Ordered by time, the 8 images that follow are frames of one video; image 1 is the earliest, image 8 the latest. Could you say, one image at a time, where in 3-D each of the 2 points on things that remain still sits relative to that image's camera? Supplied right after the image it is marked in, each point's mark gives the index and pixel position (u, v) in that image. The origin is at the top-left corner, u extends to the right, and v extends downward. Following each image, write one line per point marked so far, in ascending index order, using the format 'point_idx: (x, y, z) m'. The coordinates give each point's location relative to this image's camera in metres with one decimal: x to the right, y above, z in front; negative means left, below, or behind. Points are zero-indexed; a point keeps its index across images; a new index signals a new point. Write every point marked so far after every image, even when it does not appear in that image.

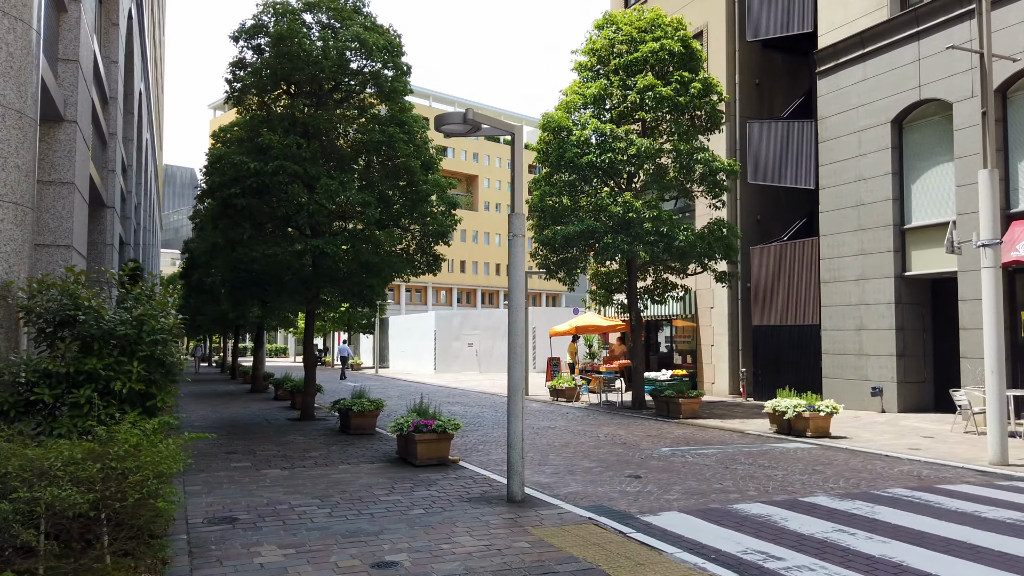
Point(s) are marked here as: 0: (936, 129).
0: (+9.2, +3.4, +17.2) m
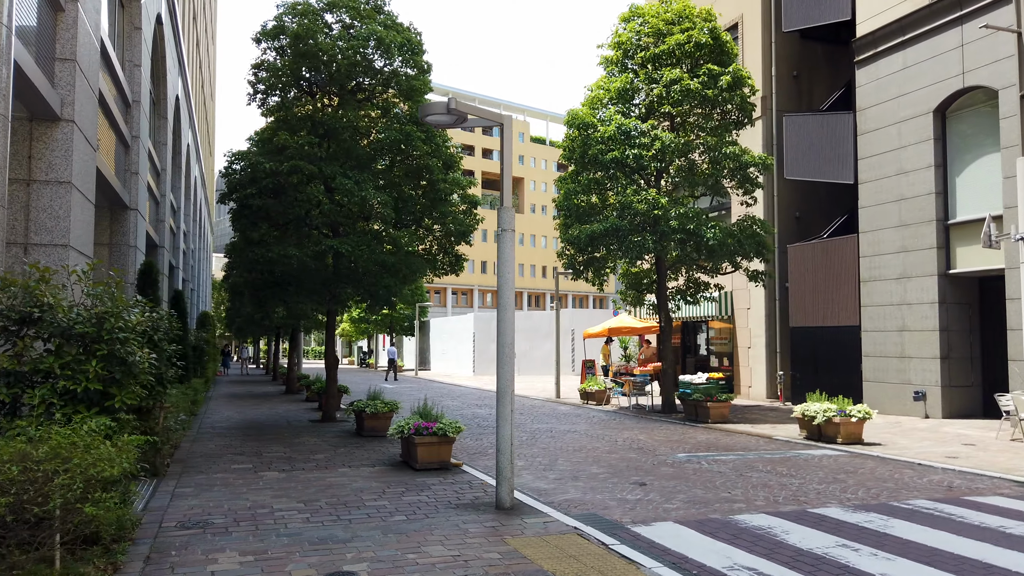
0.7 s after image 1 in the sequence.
0: (+9.6, +3.5, +16.3) m
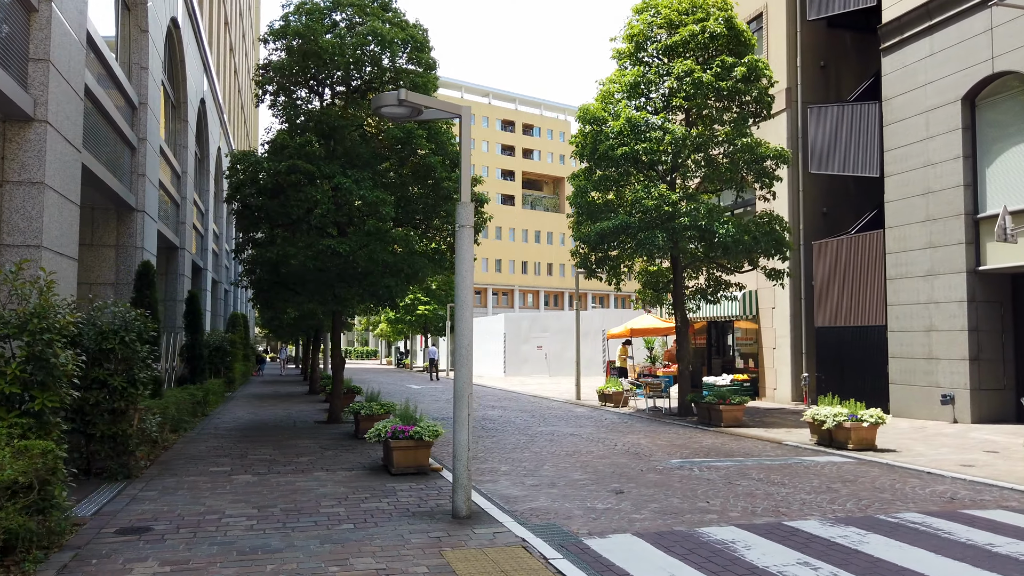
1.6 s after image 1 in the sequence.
0: (+9.7, +3.5, +15.3) m
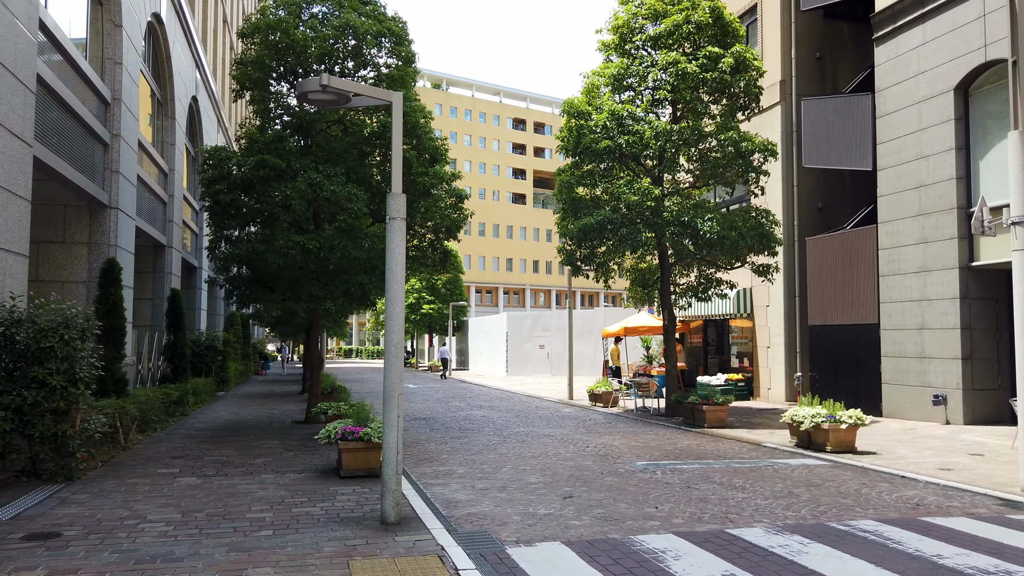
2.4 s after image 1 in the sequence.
0: (+9.2, +3.6, +14.8) m
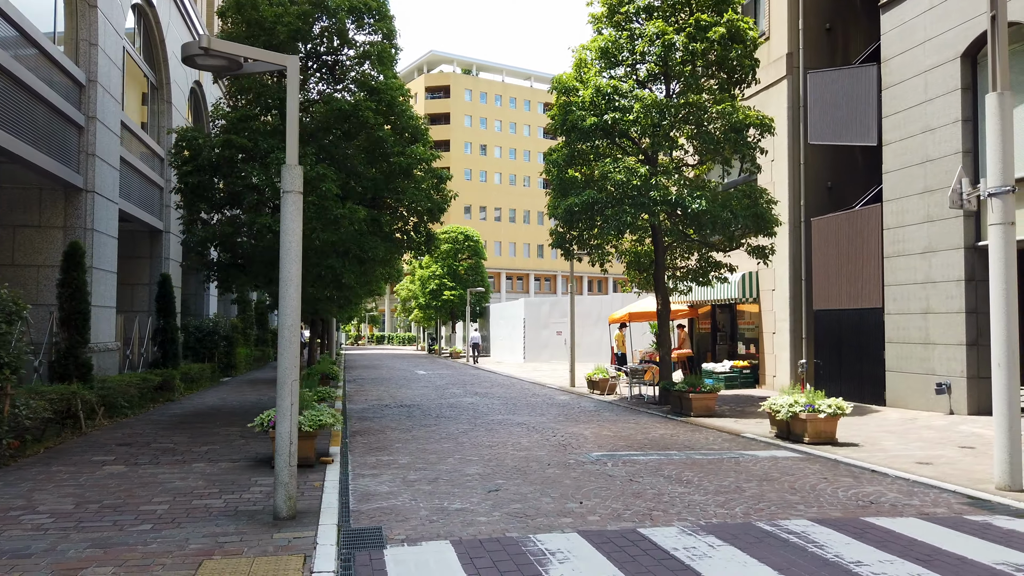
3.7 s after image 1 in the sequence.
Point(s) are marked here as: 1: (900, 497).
0: (+8.7, +3.9, +13.7) m
1: (+3.7, -2.0, +7.5) m
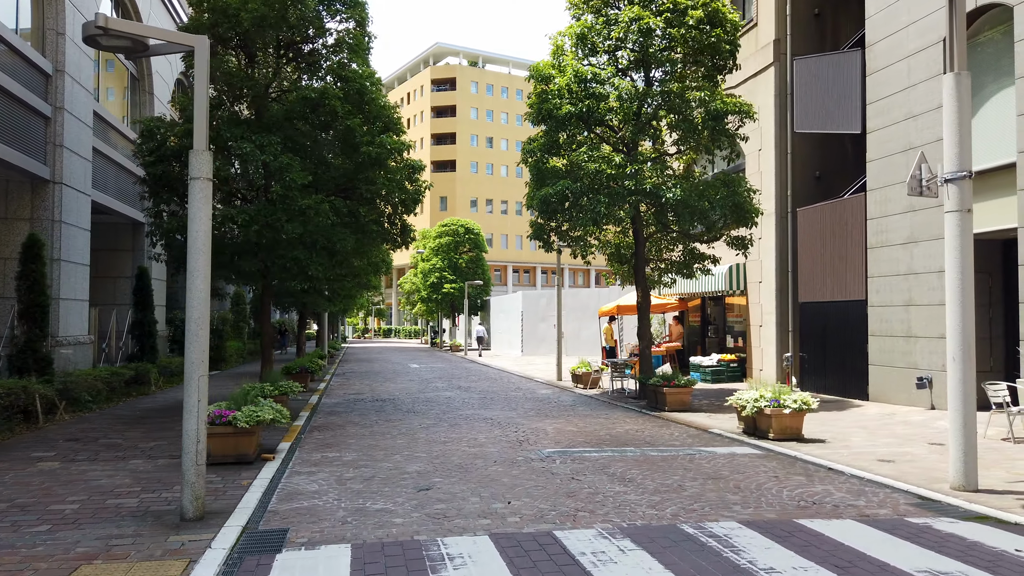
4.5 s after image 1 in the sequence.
0: (+8.2, +4.1, +13.3) m
1: (+3.1, -1.9, +7.2) m
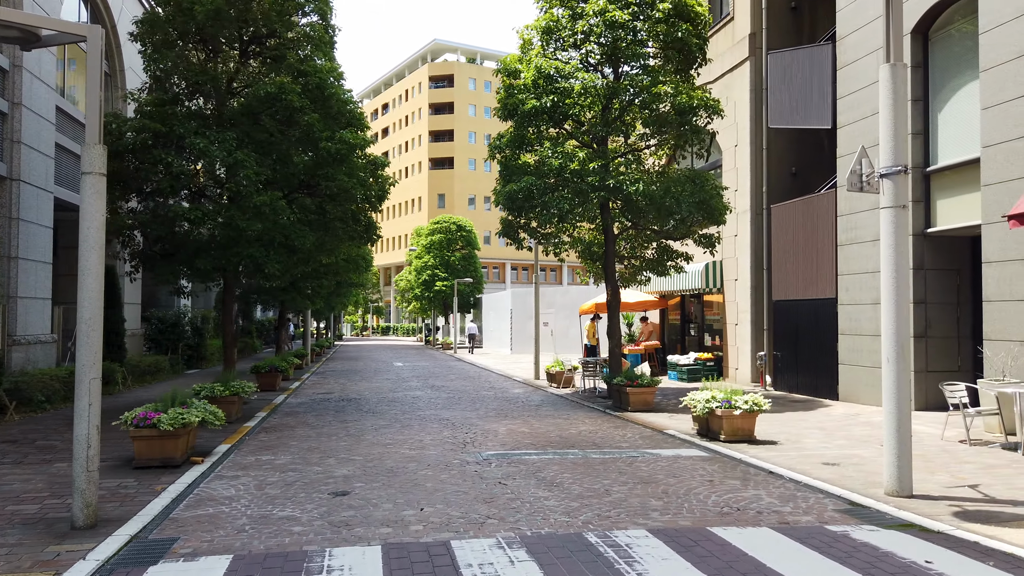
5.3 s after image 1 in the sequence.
0: (+7.4, +4.1, +13.0) m
1: (+2.3, -1.9, +7.0) m
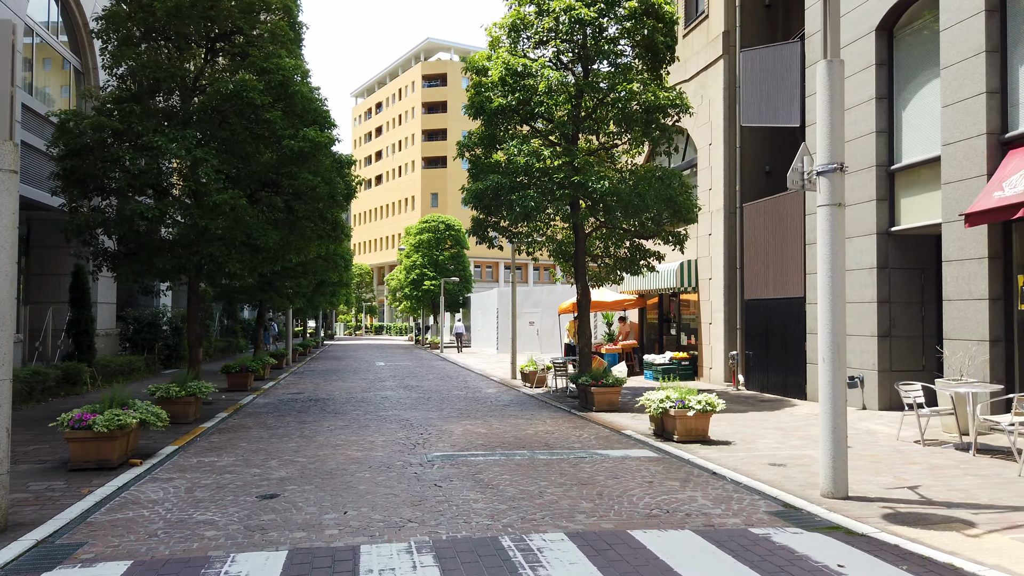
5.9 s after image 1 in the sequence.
0: (+6.8, +4.1, +12.9) m
1: (+1.7, -1.9, +6.9) m
